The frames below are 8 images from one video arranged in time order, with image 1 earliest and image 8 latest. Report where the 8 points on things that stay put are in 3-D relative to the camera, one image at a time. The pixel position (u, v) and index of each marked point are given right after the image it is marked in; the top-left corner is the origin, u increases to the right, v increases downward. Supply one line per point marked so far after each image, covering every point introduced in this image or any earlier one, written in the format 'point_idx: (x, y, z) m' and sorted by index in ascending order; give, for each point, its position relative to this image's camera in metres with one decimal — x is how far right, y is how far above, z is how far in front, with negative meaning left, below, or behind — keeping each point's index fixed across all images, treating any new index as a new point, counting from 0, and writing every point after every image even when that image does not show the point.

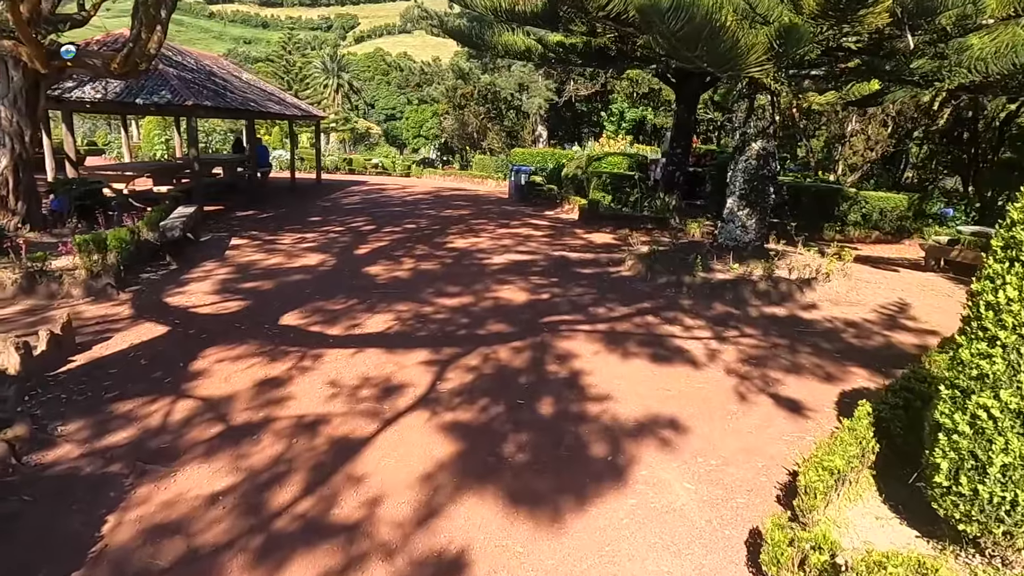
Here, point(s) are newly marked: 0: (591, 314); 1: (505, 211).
0: (+0.7, -0.3, +6.2) m
1: (-0.2, +1.6, +14.0) m
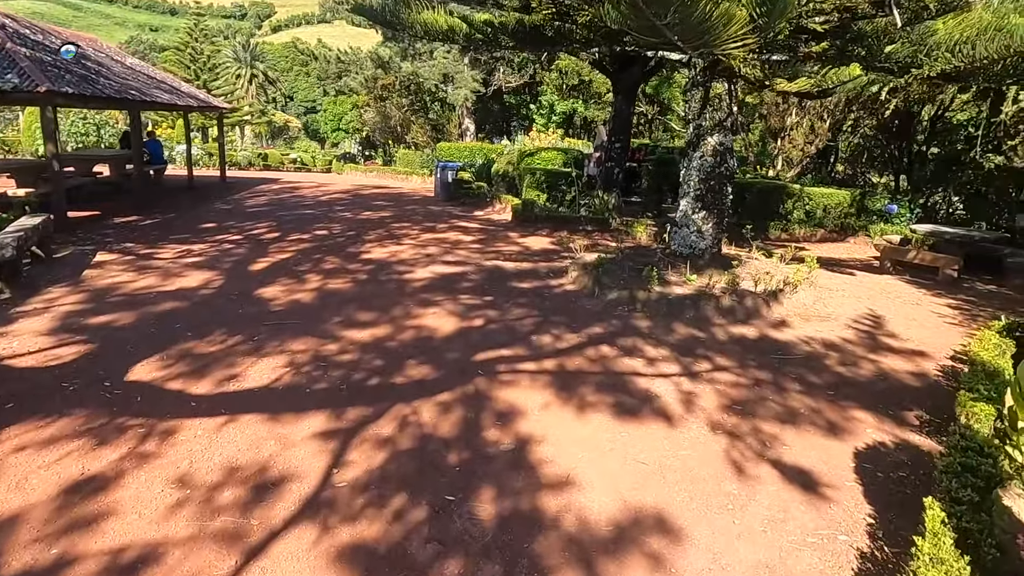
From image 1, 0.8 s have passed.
0: (+0.2, -0.5, +5.1) m
1: (-1.6, +1.5, +12.7) m
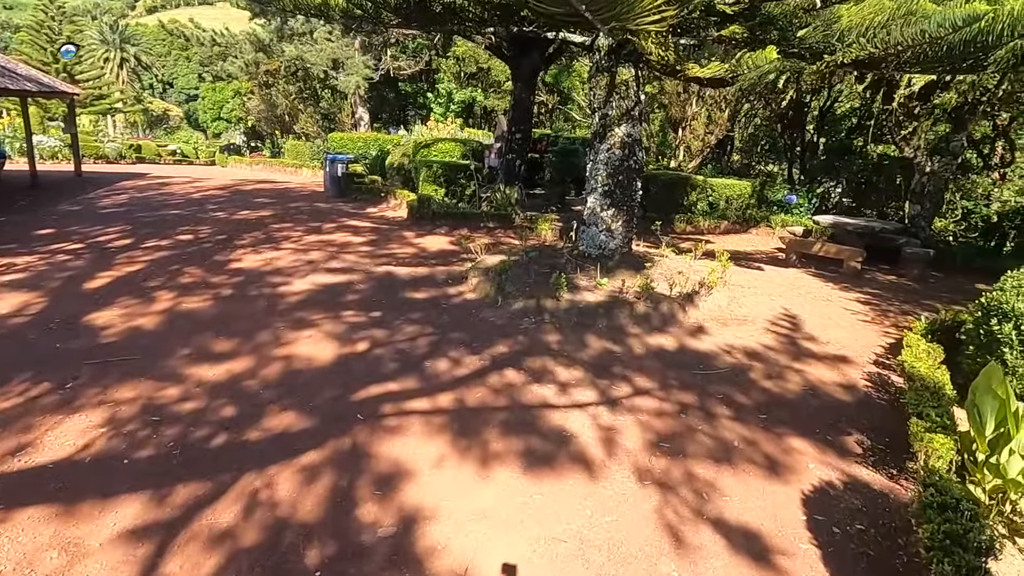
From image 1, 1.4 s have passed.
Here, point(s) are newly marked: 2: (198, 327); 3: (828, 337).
0: (-0.6, -0.6, +4.4) m
1: (-3.4, +1.4, +11.6) m
2: (-2.4, -0.3, +5.1) m
3: (+2.7, -0.4, +5.7) m
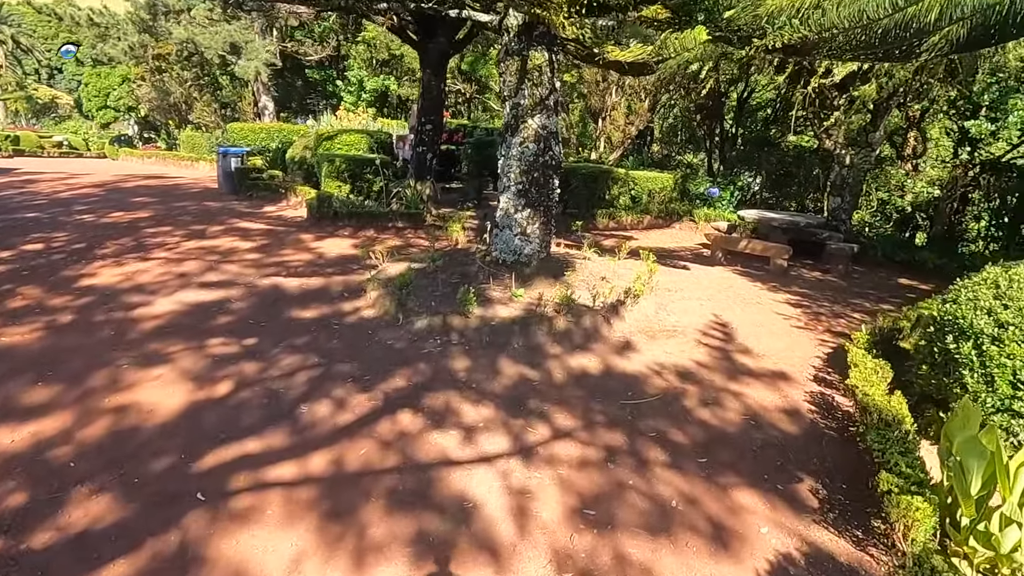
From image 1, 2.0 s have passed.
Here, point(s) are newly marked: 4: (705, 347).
0: (-1.1, -0.7, +3.5) m
1: (-4.8, +1.2, +10.4) m
2: (-3.1, -0.5, +4.1) m
3: (+2.0, -0.5, +5.2) m
4: (+1.5, -0.5, +5.2) m
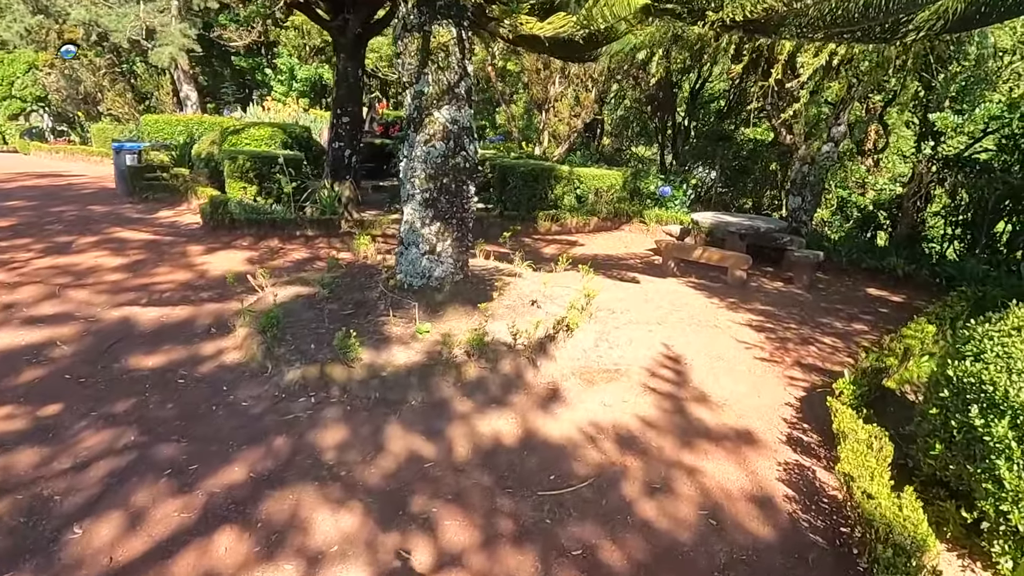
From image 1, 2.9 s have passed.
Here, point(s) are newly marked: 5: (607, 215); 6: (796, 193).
0: (-1.6, -1.0, +2.4) m
1: (-5.8, +1.0, +8.9) m
2: (-3.6, -0.8, +2.8) m
3: (+1.3, -0.7, +4.2) m
4: (+0.9, -0.7, +4.2) m
5: (+1.5, +1.2, +10.4) m
6: (+3.9, +1.3, +9.1) m
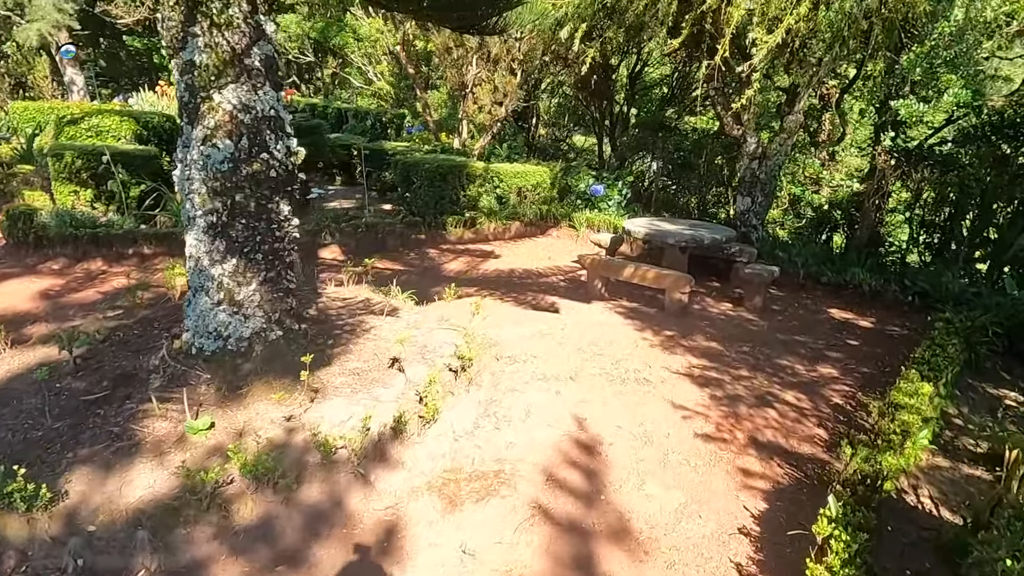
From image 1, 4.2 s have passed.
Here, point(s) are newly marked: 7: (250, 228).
0: (-2.3, -1.4, +0.8) m
1: (-6.9, +0.6, +7.0) m
2: (-4.3, -1.2, +1.1) m
3: (+0.6, -1.0, +2.8) m
4: (+0.1, -1.0, +2.7) m
5: (+0.3, +1.0, +8.9) m
6: (+2.8, +1.1, +7.9) m
7: (-1.3, +0.3, +3.2) m
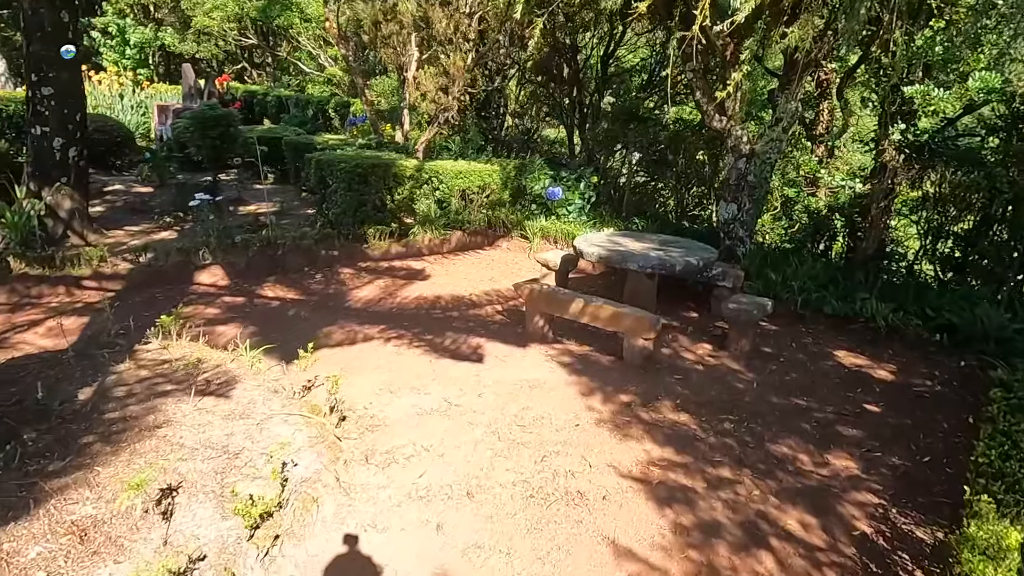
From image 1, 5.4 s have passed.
0: (-2.8, -1.8, -0.7) m
1: (-7.5, +0.3, +5.4) m
2: (-4.8, -1.6, -0.4) m
3: (0.0, -1.3, +1.4) m
4: (-0.4, -1.3, +1.3) m
5: (-0.4, +0.7, +7.5) m
6: (+2.1, +0.9, +6.4) m
7: (-1.8, 0.0, +1.8) m
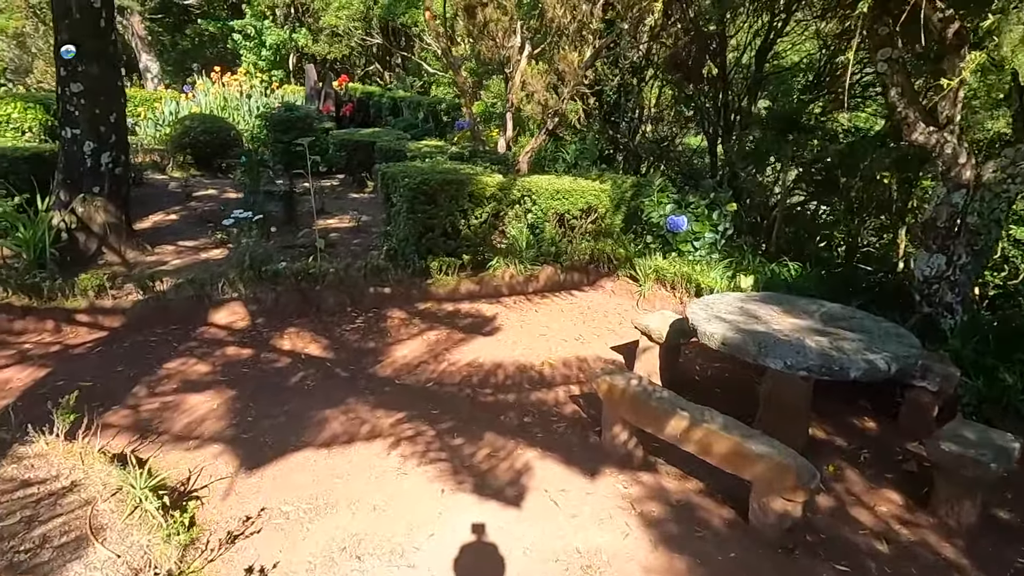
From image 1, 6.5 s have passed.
0: (-3.6, -2.0, -1.5) m
1: (-6.8, +0.3, +5.4) m
2: (-5.5, -1.7, -0.9) m
3: (-0.4, -1.7, -0.1) m
4: (-0.8, -1.7, -0.1) m
5: (+0.6, +0.3, +5.9) m
6: (+2.8, +0.3, +4.4) m
7: (-2.0, -0.3, +0.6) m
